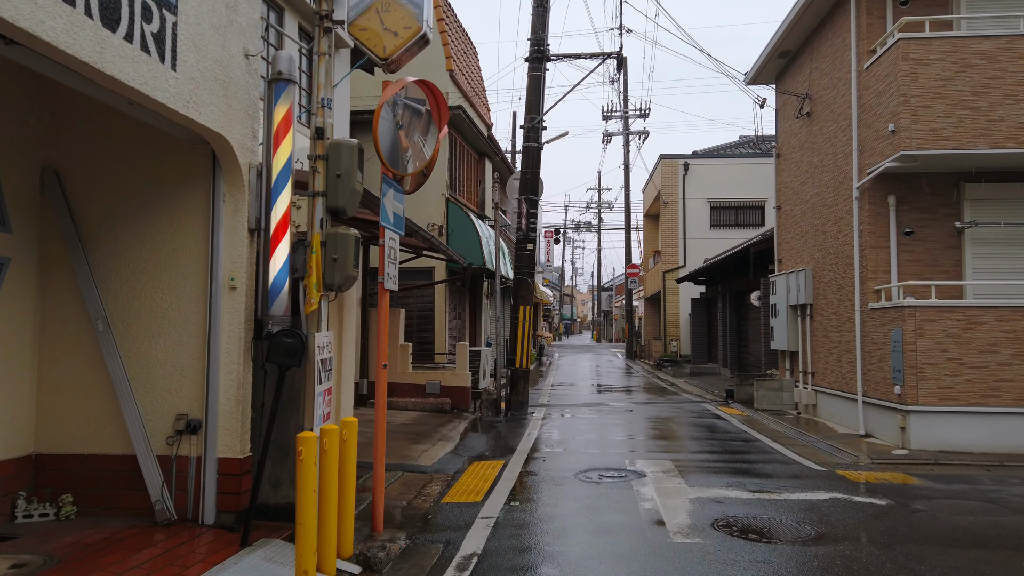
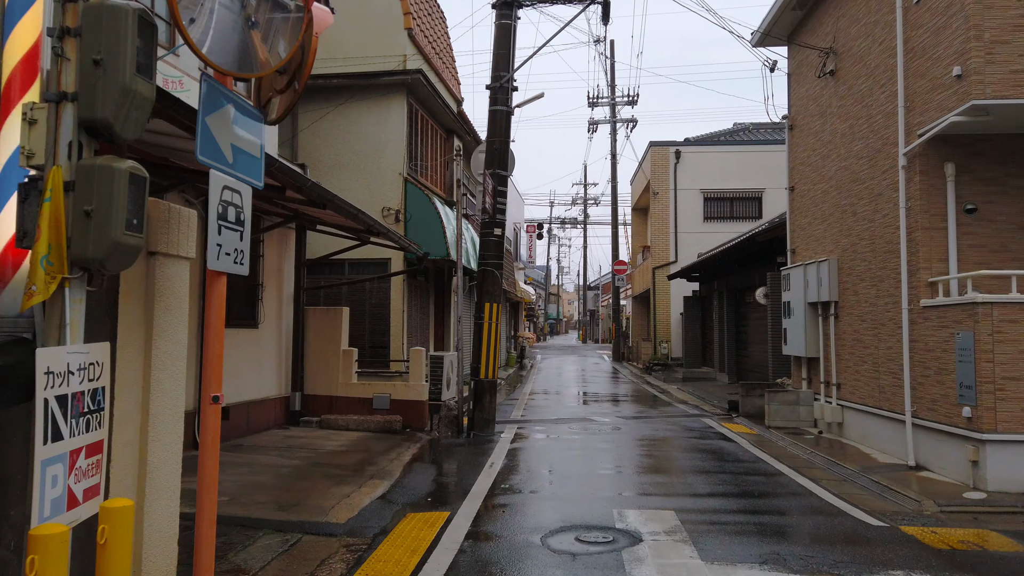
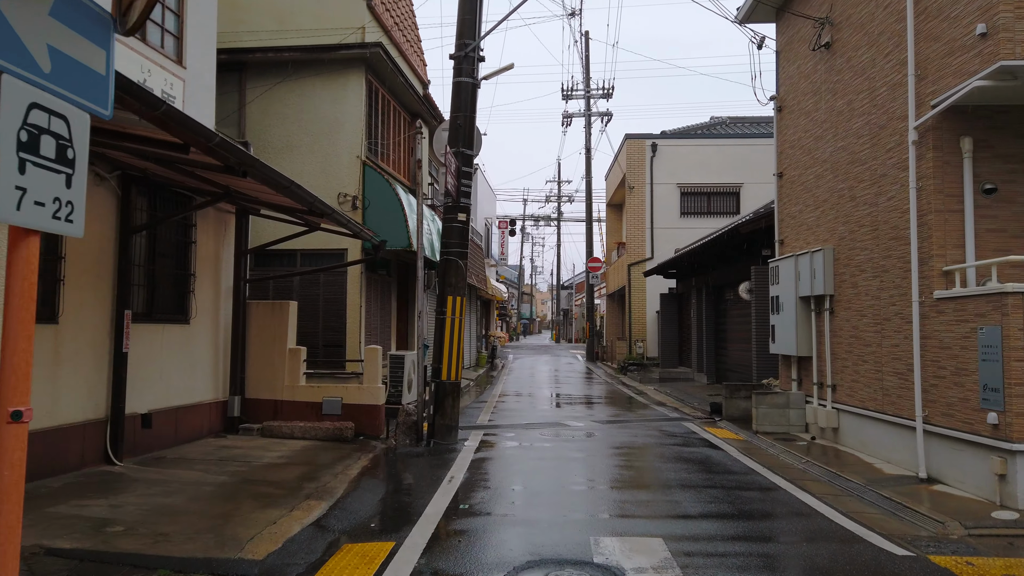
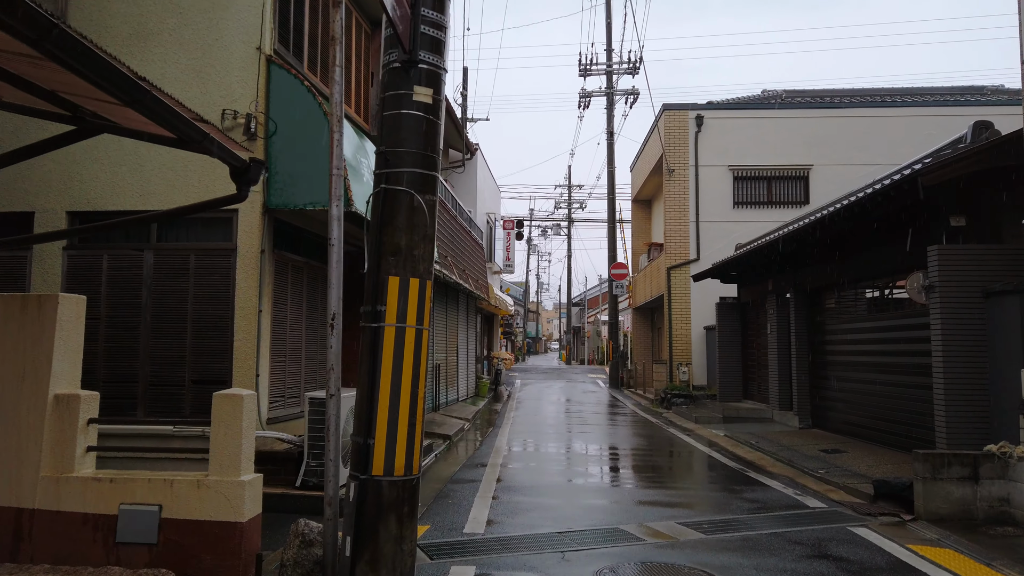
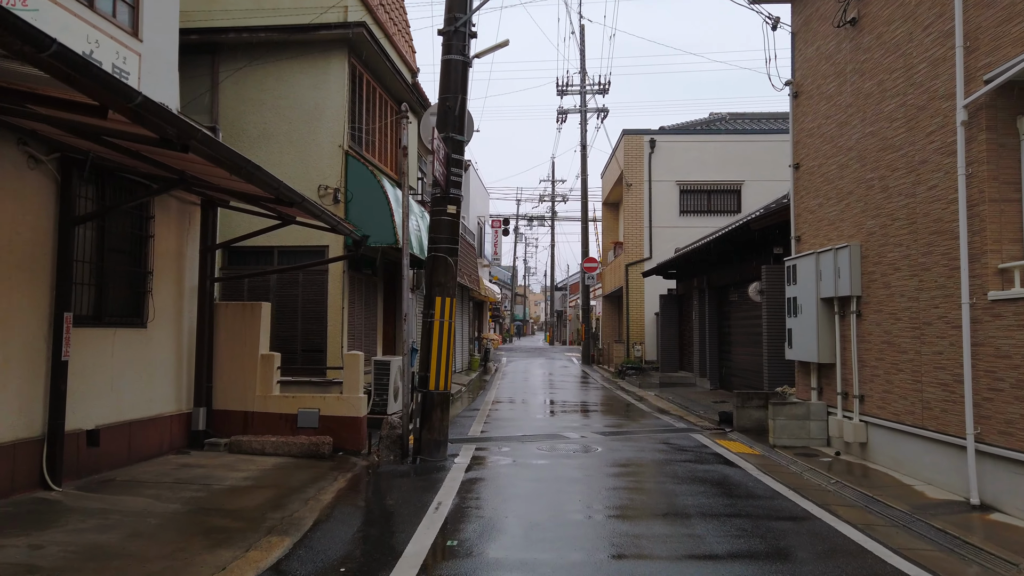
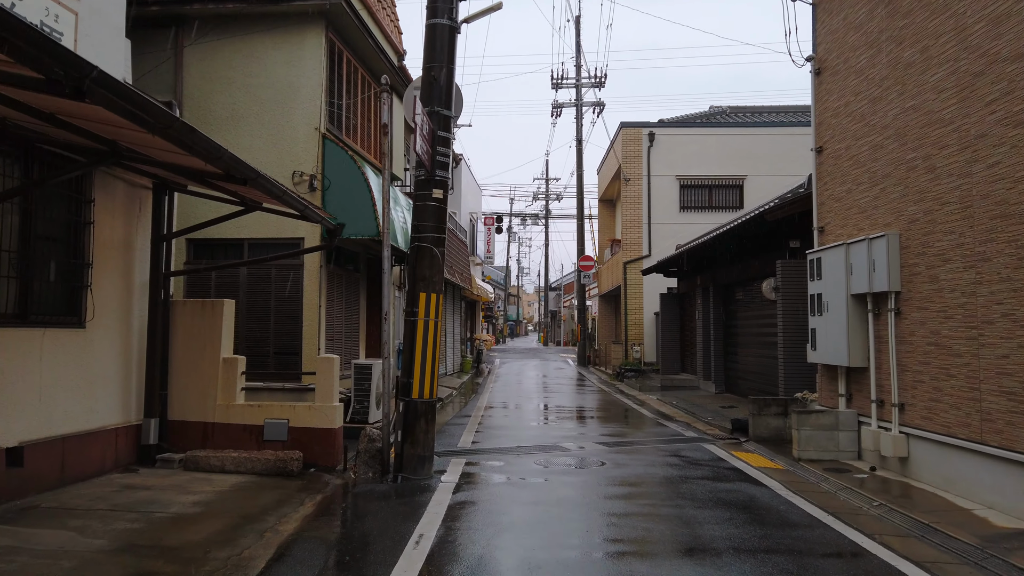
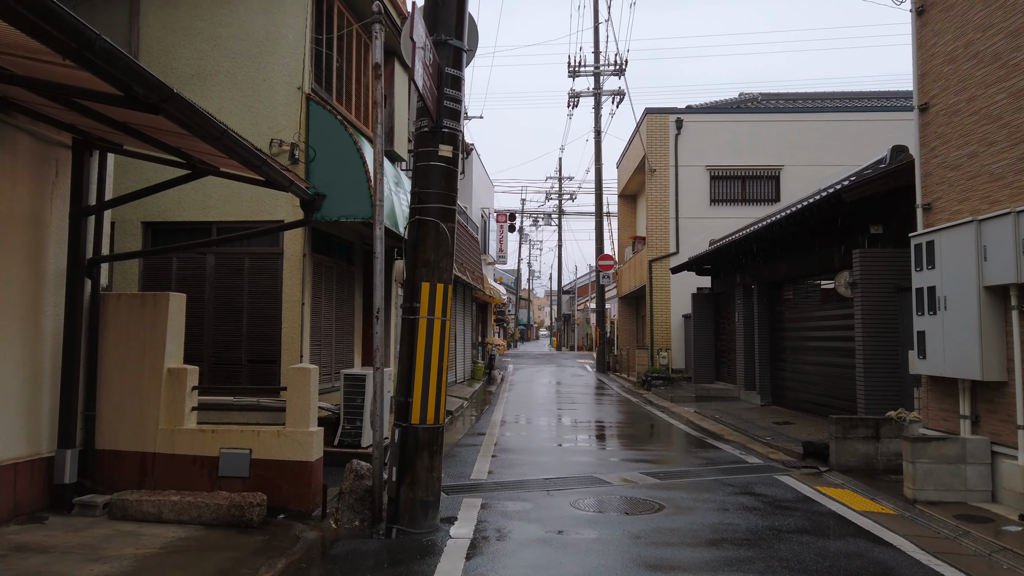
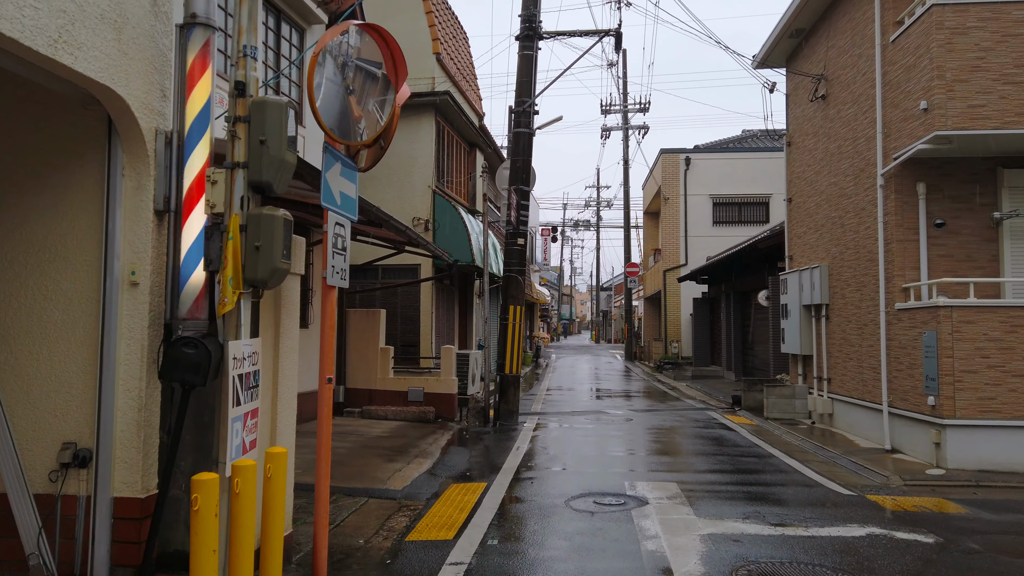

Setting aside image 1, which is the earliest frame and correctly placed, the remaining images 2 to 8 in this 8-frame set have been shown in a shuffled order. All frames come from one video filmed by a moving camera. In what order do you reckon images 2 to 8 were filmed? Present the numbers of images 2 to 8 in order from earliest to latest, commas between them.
8, 2, 3, 5, 6, 7, 4
